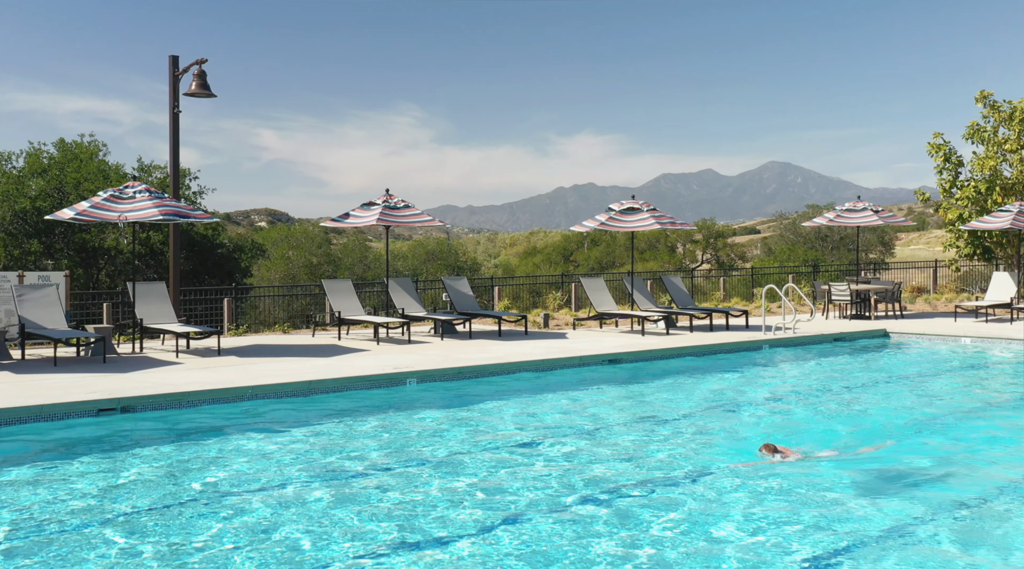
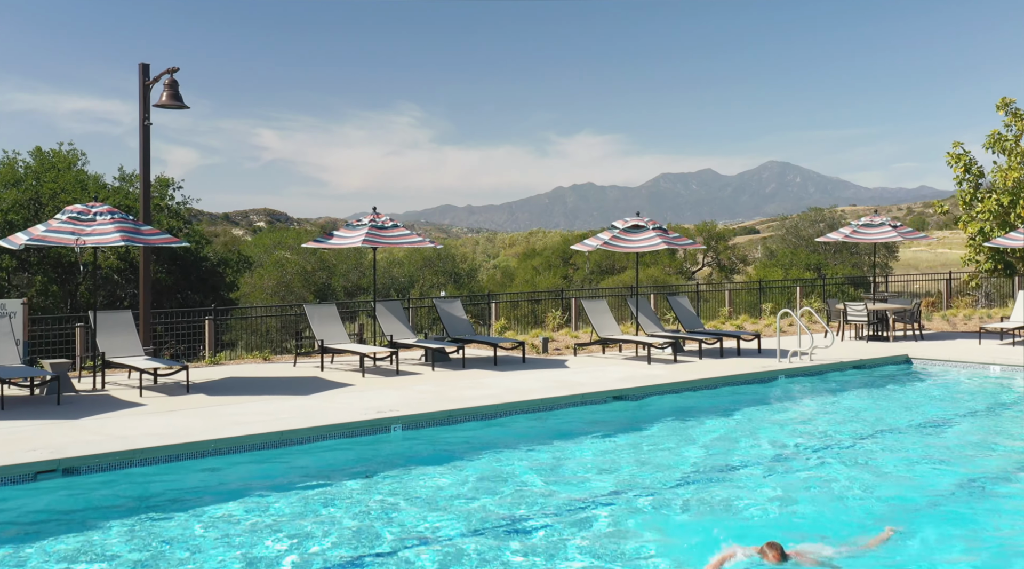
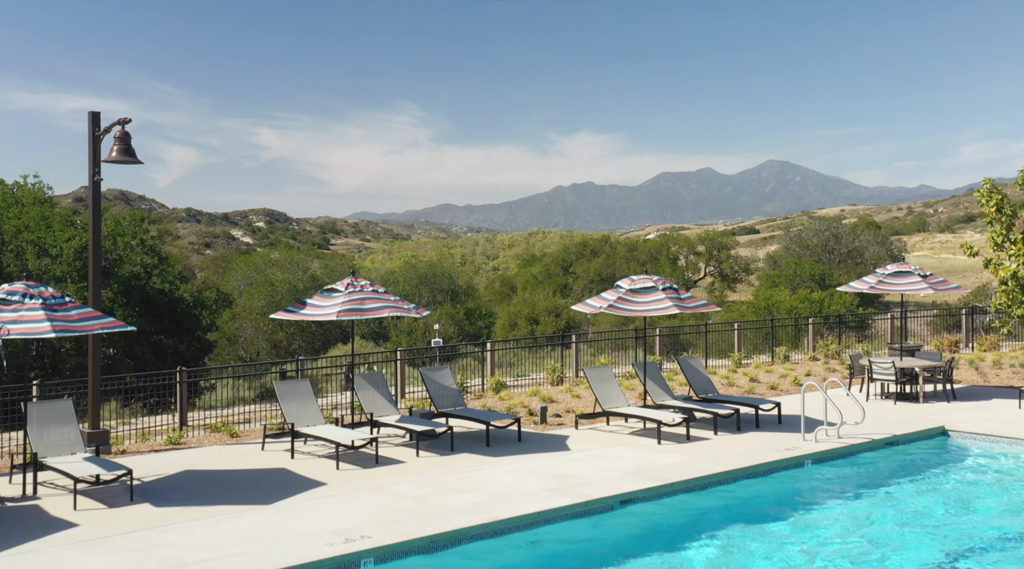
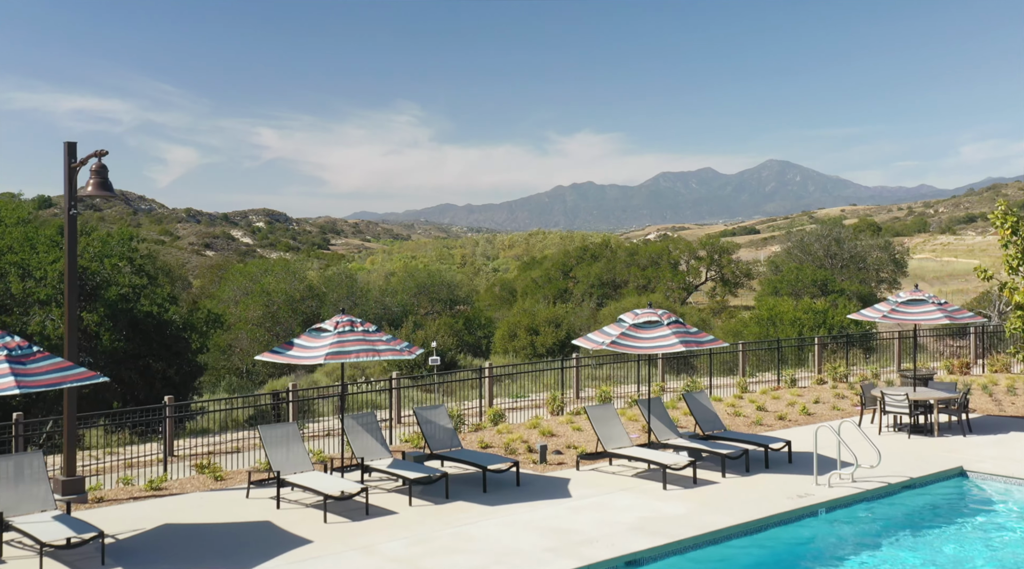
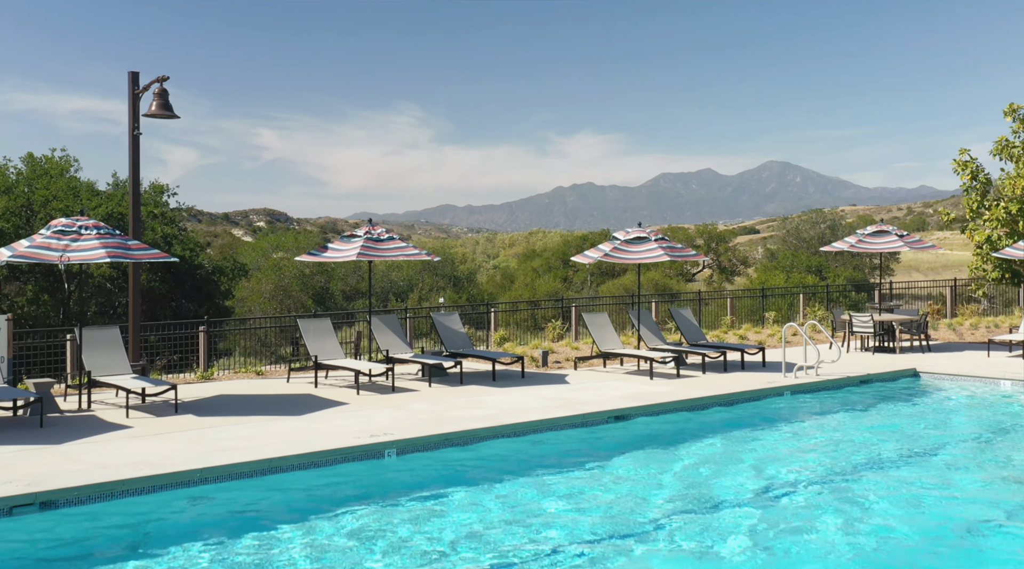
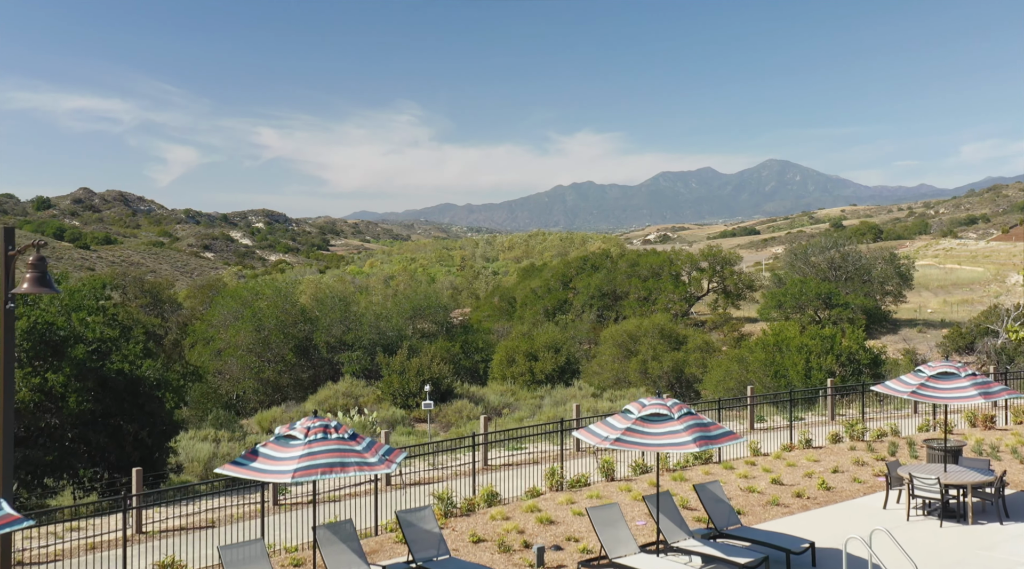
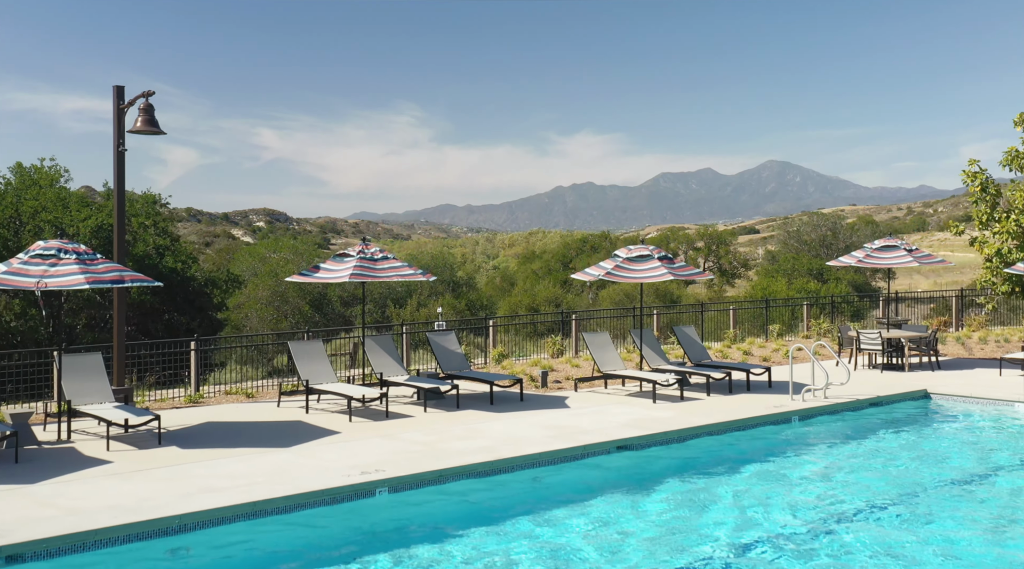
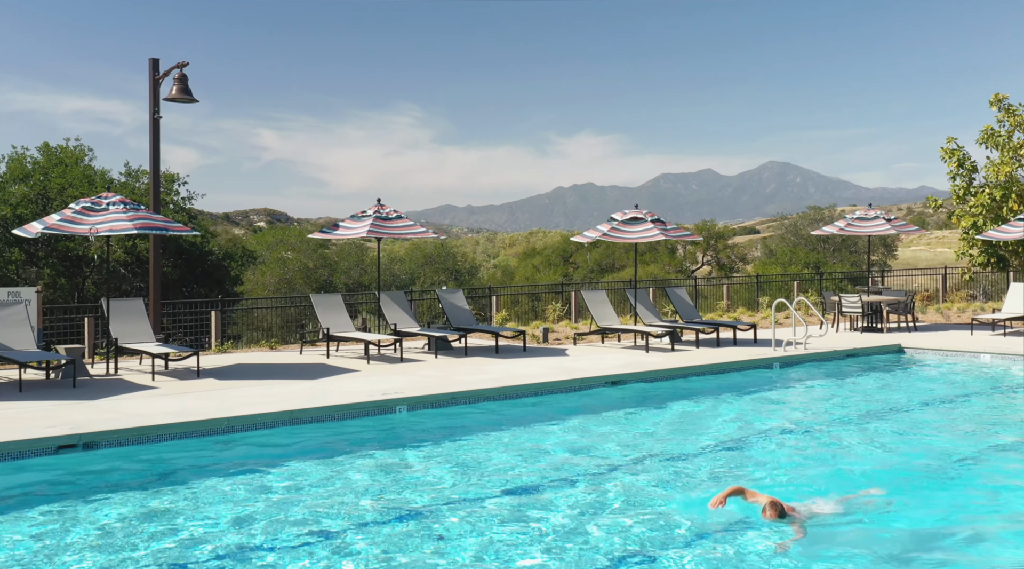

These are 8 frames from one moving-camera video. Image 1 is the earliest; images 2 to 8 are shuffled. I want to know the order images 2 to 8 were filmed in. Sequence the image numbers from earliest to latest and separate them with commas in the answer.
8, 2, 5, 7, 3, 4, 6
